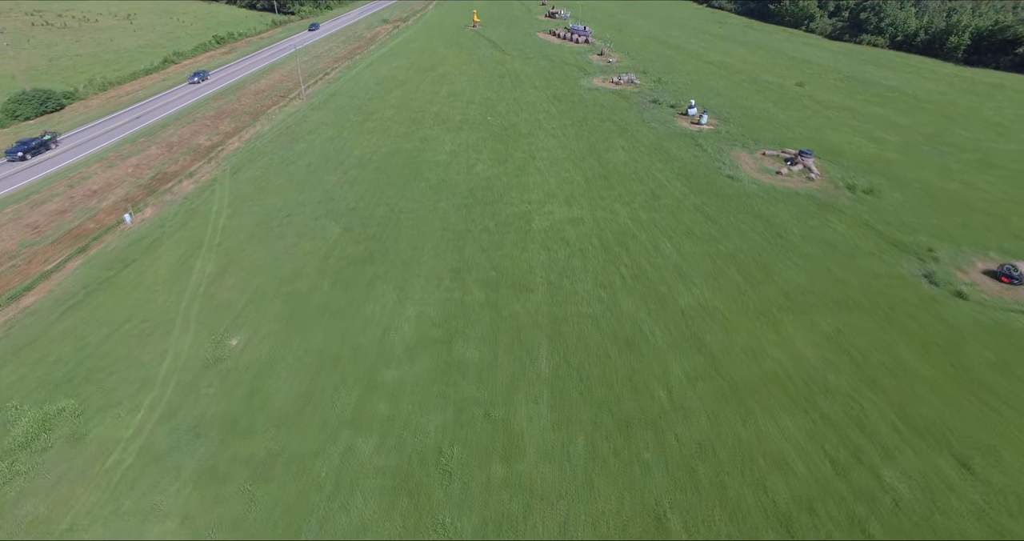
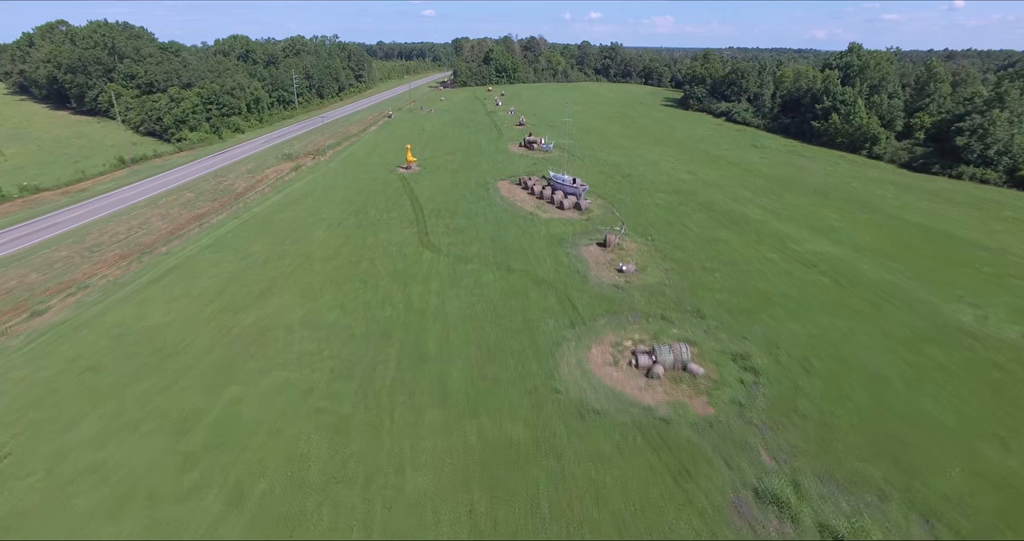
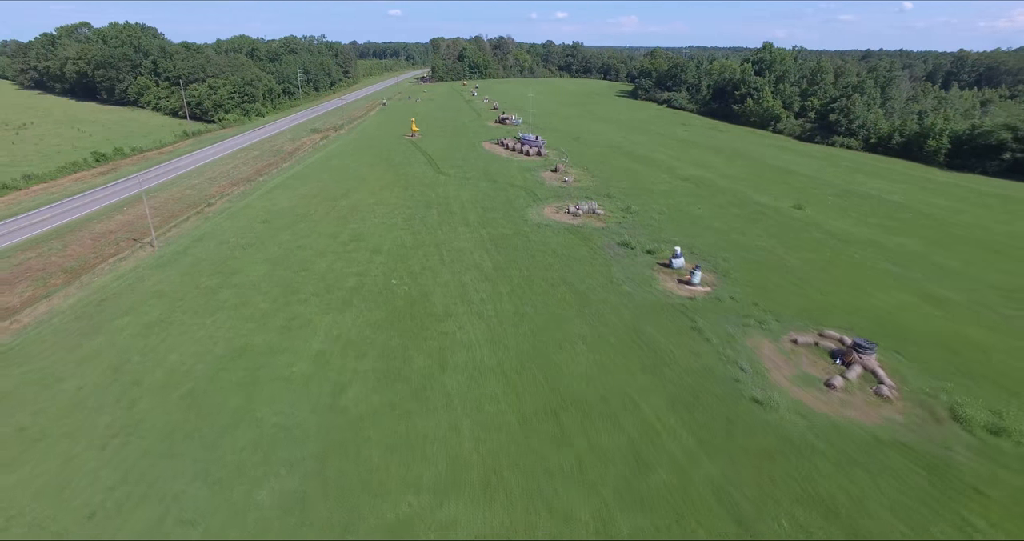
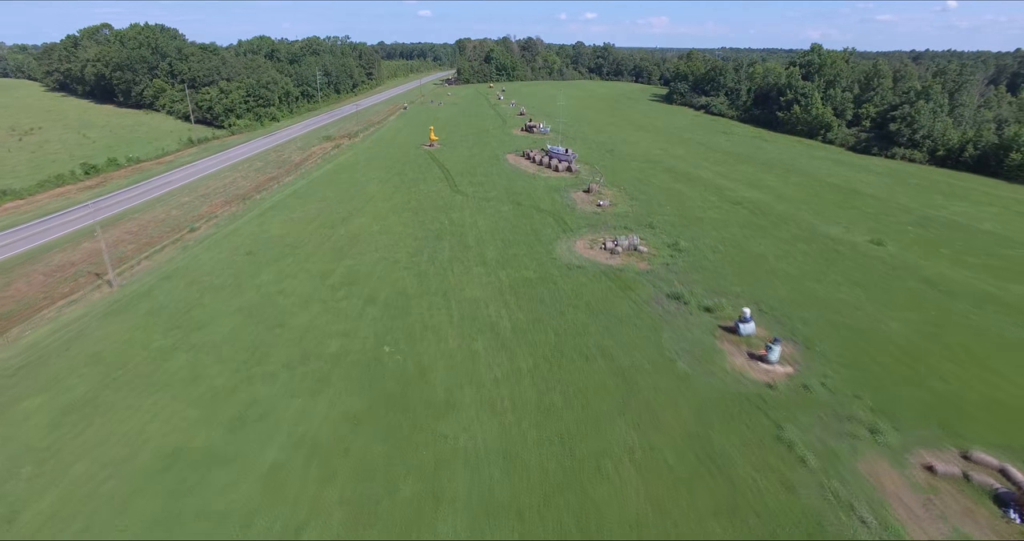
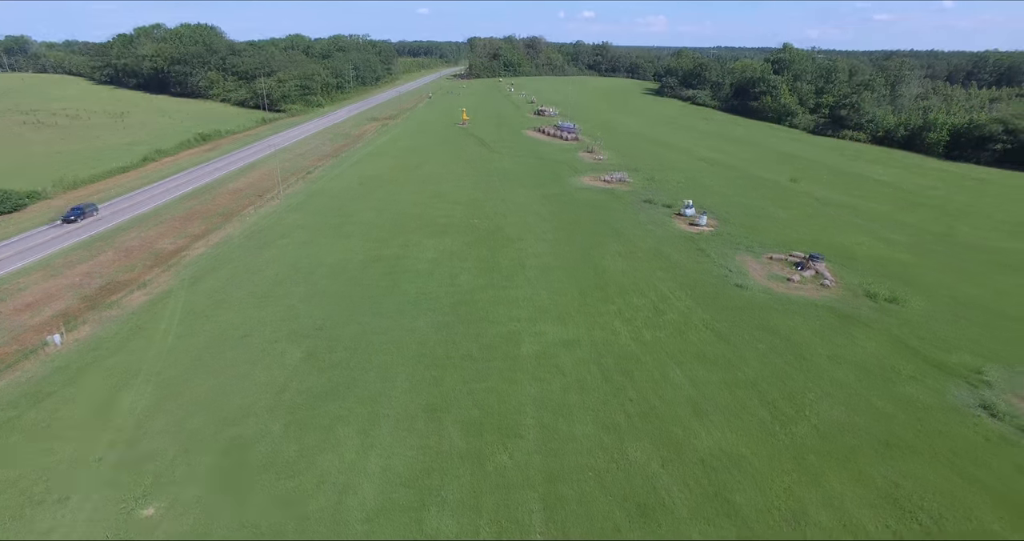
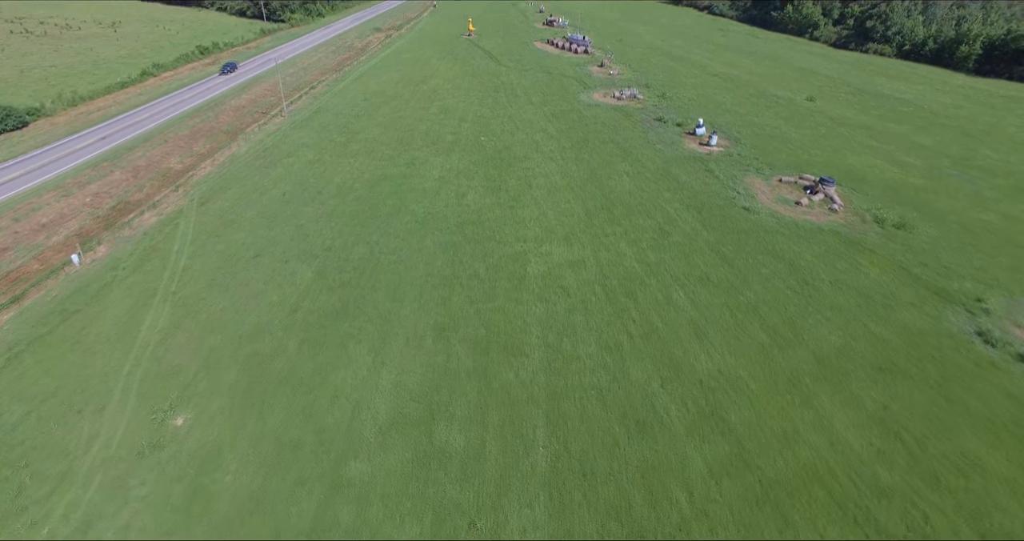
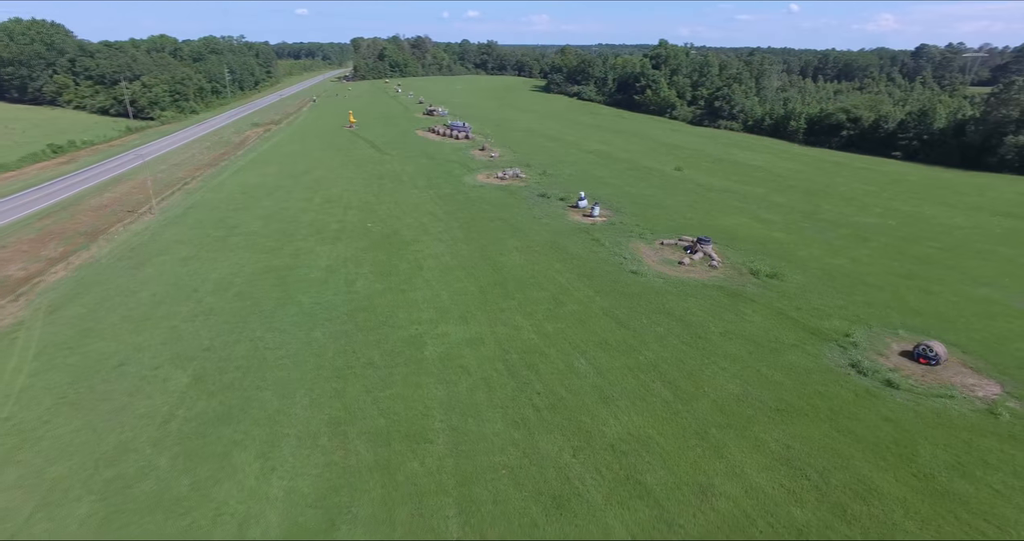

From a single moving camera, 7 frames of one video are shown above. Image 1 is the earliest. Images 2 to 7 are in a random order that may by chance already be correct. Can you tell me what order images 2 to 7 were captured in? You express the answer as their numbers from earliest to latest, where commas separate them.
6, 5, 7, 3, 4, 2
